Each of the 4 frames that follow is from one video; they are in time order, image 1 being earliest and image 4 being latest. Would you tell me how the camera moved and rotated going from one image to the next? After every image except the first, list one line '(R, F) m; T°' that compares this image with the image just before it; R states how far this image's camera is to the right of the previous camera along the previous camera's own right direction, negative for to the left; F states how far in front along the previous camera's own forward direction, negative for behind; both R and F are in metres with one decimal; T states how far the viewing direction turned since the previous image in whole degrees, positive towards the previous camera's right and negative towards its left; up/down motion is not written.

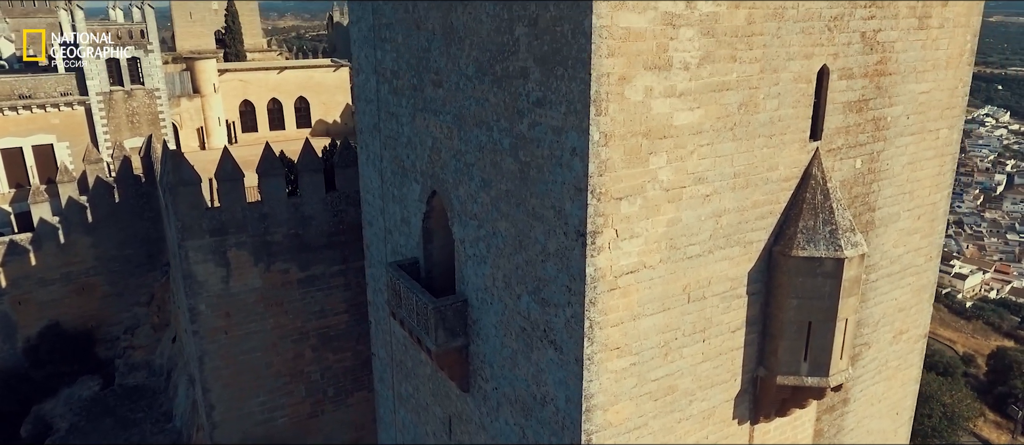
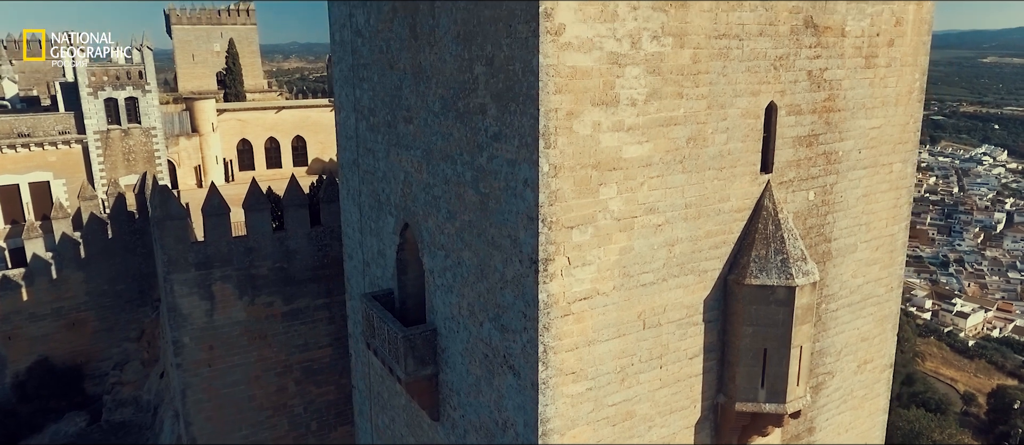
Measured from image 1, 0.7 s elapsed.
(+0.3, -0.2) m; 0°
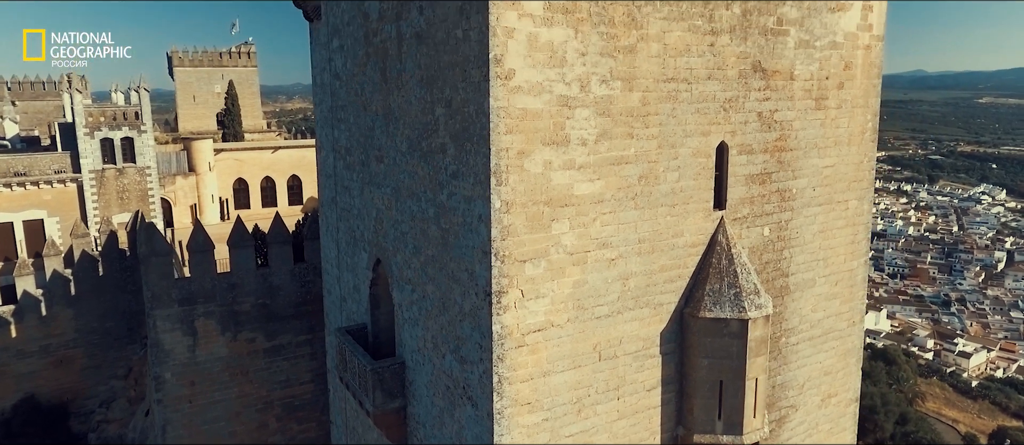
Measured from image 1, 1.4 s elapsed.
(+0.3, -0.2) m; 0°
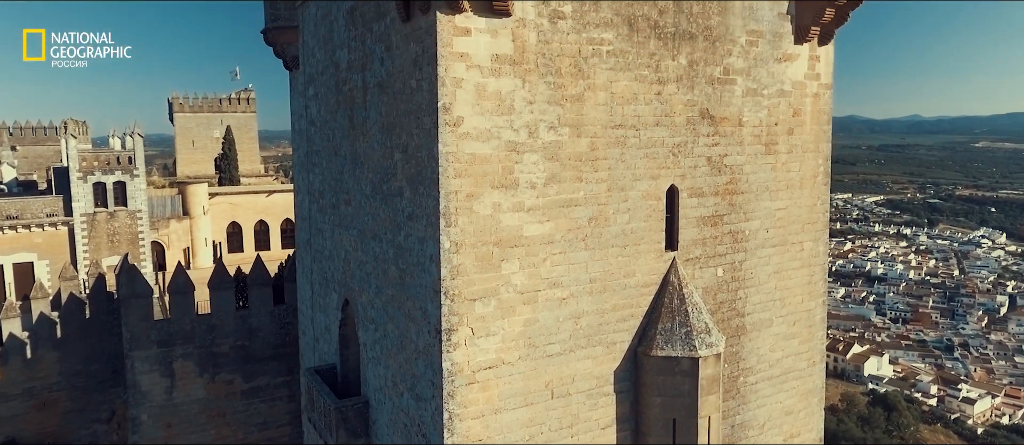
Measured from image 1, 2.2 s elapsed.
(+0.4, -0.2) m; 0°
